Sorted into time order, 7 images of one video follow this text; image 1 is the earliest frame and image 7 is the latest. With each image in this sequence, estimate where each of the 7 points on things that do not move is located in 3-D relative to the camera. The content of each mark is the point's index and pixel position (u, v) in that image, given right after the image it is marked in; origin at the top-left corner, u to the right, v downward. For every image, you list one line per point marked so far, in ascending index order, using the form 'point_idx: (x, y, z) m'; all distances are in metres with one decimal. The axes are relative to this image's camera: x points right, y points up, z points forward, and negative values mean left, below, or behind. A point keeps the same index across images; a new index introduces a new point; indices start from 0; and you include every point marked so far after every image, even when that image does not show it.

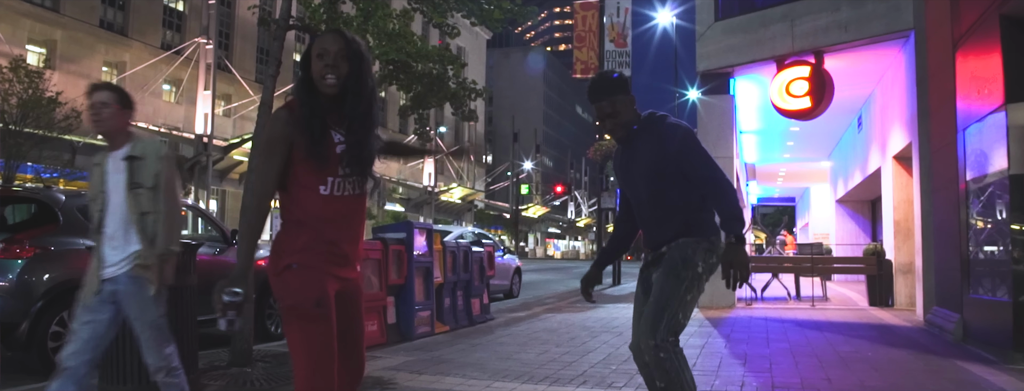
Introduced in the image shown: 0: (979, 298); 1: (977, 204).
0: (+4.9, -1.1, +7.6) m
1: (+5.0, -0.1, +7.7) m
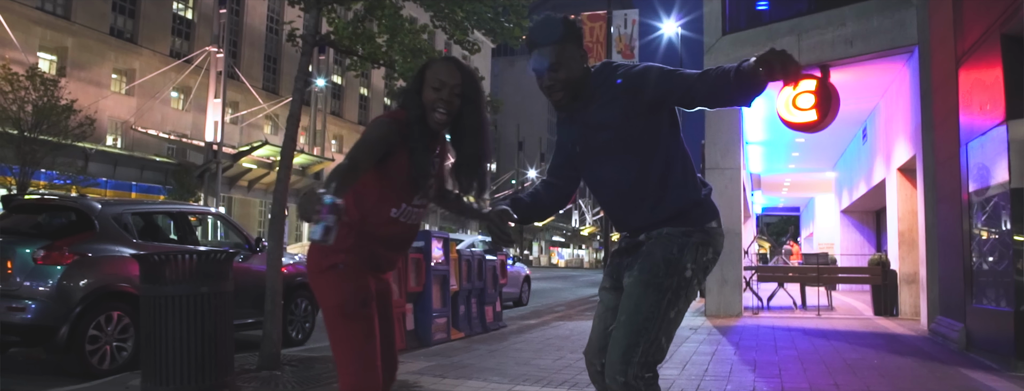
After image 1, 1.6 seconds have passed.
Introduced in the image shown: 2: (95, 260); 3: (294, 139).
0: (+5.1, -1.2, +7.8) m
1: (+5.2, -0.2, +7.9) m
2: (-3.7, -0.6, +6.4) m
3: (-2.1, +0.5, +6.9) m
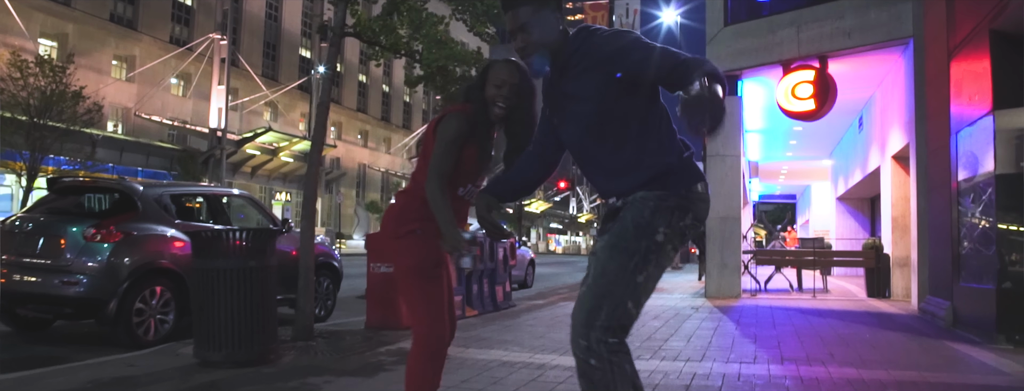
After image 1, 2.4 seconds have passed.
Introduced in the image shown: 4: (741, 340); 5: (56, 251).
0: (+5.3, -1.0, +8.3) m
1: (+5.3, -0.1, +8.4) m
2: (-3.6, -0.4, +6.9) m
3: (-1.9, +0.7, +7.3) m
4: (+2.3, -1.5, +7.3) m
5: (-4.2, -0.5, +6.7) m
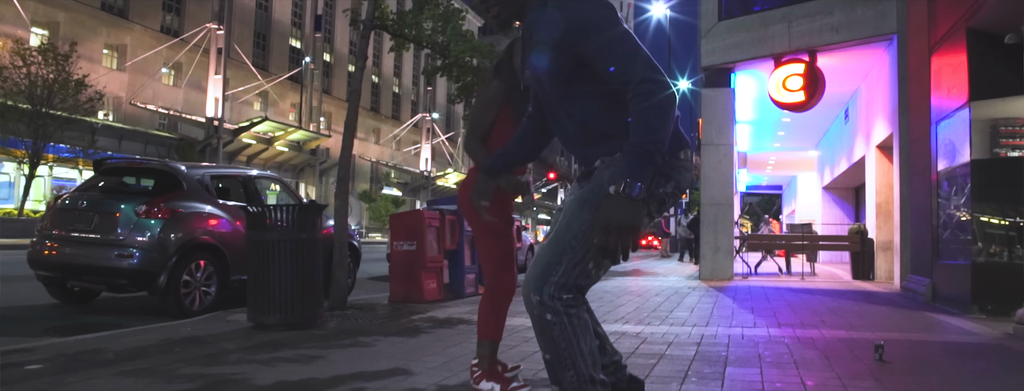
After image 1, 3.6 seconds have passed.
0: (+5.4, -0.9, +9.0) m
1: (+5.5, +0.1, +9.1) m
2: (-3.4, -0.2, +7.4) m
3: (-1.7, +0.9, +7.8) m
4: (+2.5, -1.3, +8.0) m
5: (-4.0, -0.3, +7.2) m
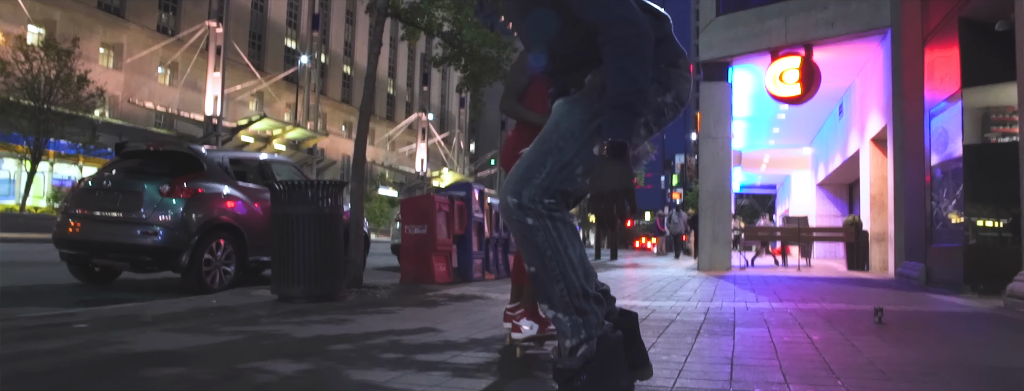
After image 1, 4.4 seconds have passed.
0: (+5.5, -0.7, +9.3) m
1: (+5.6, +0.3, +9.4) m
2: (-3.2, 0.0, +7.6) m
3: (-1.6, +1.1, +8.1) m
4: (+2.6, -1.1, +8.3) m
5: (-3.9, -0.1, +7.4) m
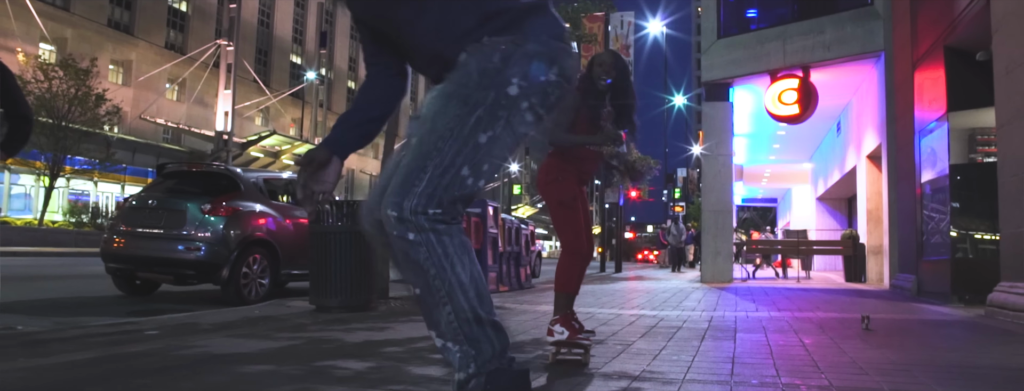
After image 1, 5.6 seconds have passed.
0: (+5.7, -0.9, +9.8) m
1: (+5.8, +0.1, +10.0) m
2: (-3.1, -0.2, +8.2) m
3: (-1.4, +0.9, +8.7) m
4: (+2.8, -1.3, +8.8) m
5: (-3.7, -0.3, +8.0) m
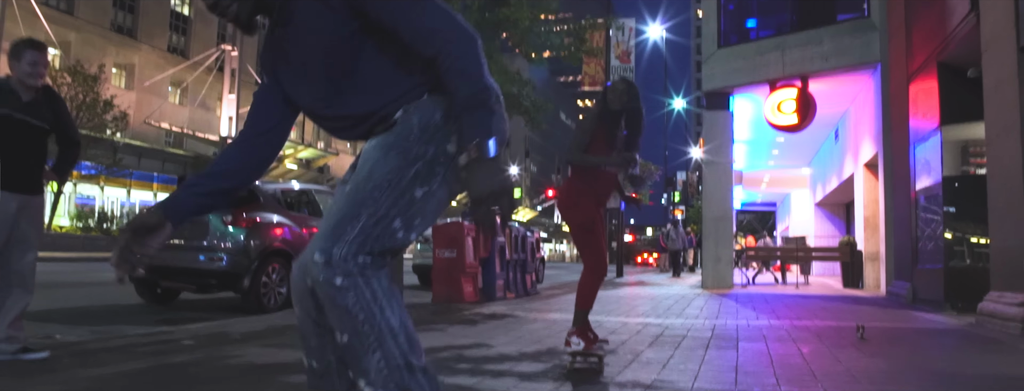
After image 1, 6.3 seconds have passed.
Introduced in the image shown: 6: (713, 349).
0: (+5.8, -1.0, +10.2) m
1: (+5.9, -0.1, +10.3) m
2: (-2.9, -0.4, +8.5) m
3: (-1.3, +0.8, +9.0) m
4: (+2.9, -1.4, +9.1) m
5: (-3.6, -0.4, +8.3) m
6: (+1.5, -1.1, +5.3) m
